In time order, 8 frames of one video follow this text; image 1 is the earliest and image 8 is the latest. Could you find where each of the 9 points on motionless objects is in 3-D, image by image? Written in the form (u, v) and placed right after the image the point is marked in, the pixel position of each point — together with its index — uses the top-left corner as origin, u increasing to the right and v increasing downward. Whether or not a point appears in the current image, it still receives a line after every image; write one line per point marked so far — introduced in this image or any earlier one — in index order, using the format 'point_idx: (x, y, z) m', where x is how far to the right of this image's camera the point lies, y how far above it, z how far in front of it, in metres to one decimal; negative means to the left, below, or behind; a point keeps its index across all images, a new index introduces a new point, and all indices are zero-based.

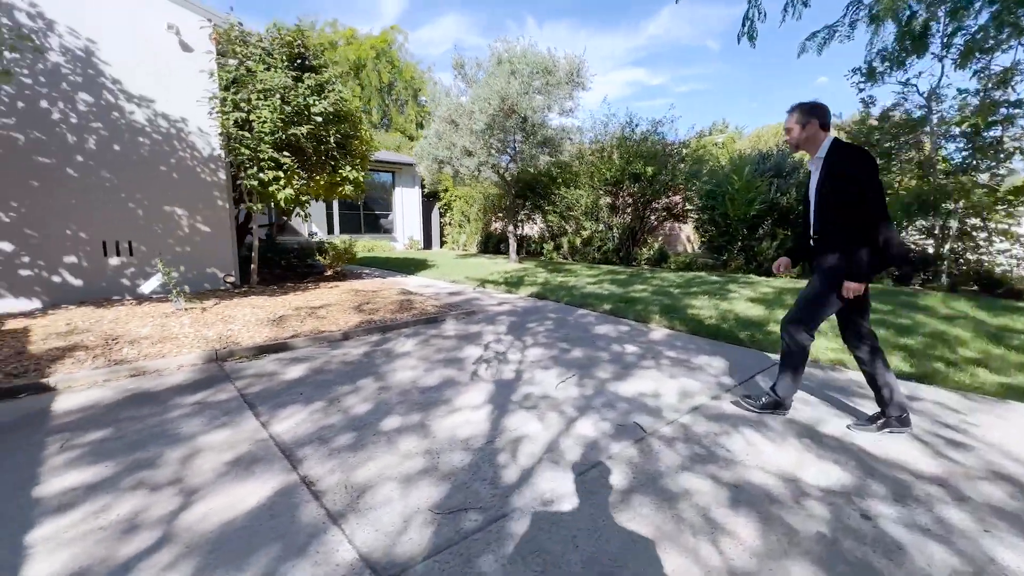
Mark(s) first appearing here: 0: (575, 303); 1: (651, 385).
0: (+0.9, -0.2, +6.9) m
1: (+1.2, -0.8, +3.8) m
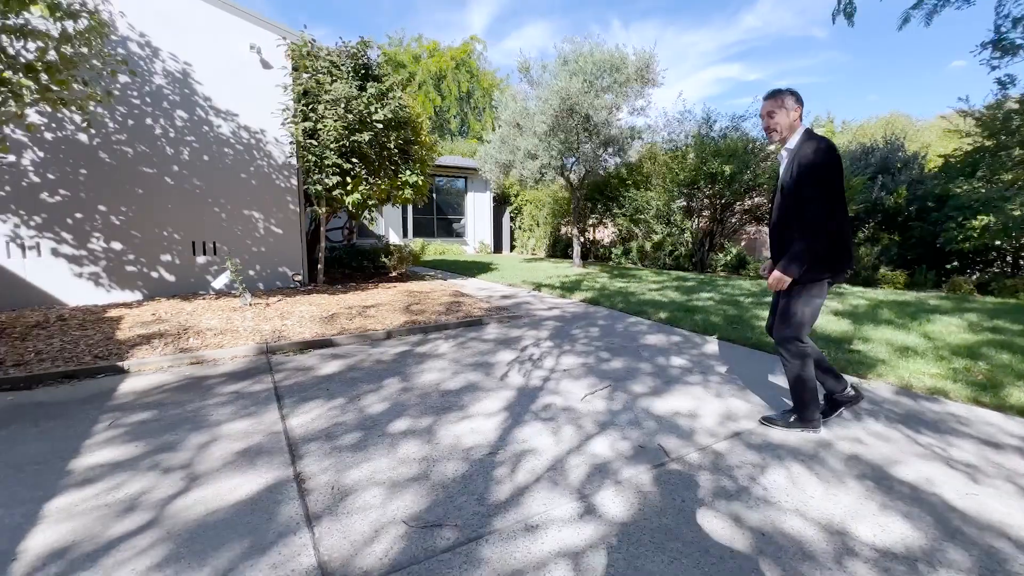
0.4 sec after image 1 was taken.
0: (+1.7, -0.3, +6.5) m
1: (+1.4, -0.9, +3.4) m
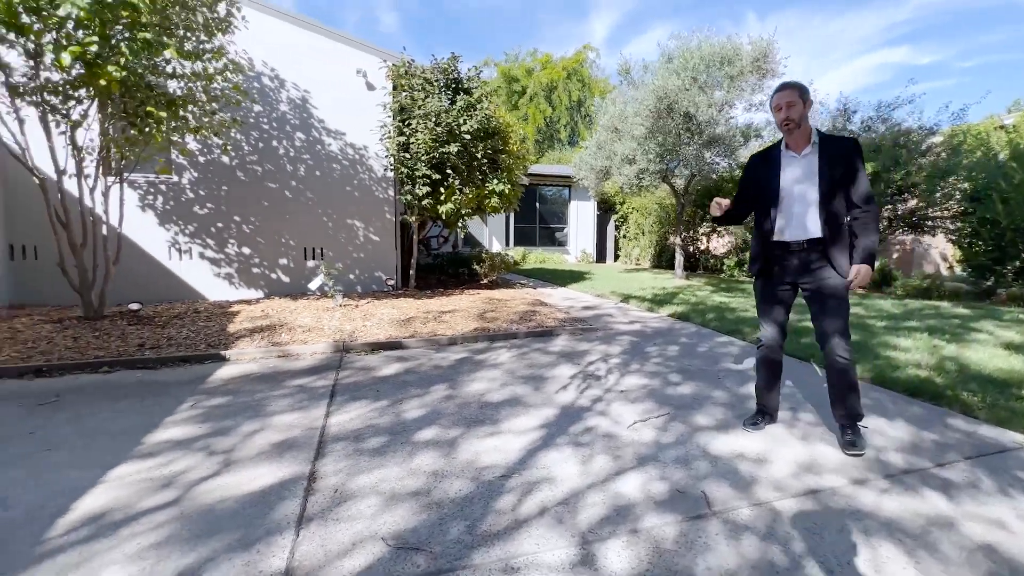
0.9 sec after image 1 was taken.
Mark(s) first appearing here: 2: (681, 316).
0: (+2.7, -0.5, +5.8) m
1: (+1.6, -1.0, +2.8) m
2: (+2.4, -0.4, +6.5) m
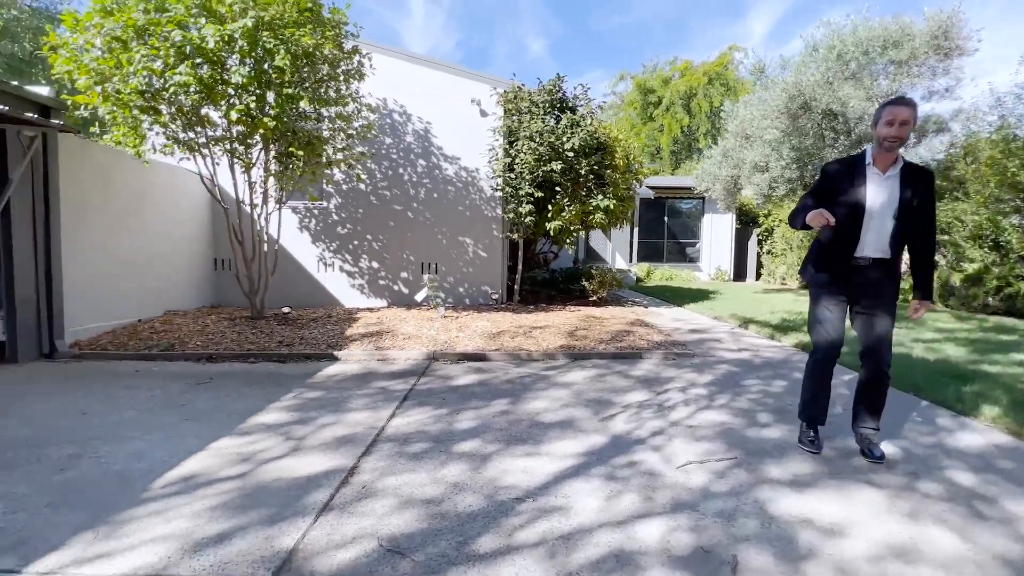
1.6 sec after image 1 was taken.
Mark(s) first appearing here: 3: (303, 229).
0: (+3.6, -0.8, +4.8) m
1: (+1.7, -1.2, +2.3) m
2: (+3.6, -0.7, +5.6) m
3: (-3.6, +1.1, +8.0) m
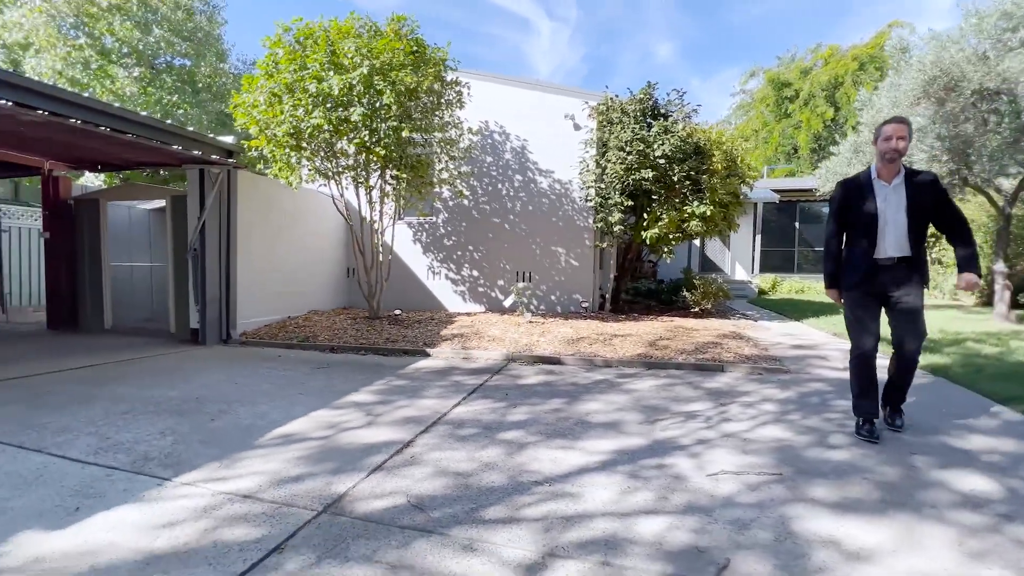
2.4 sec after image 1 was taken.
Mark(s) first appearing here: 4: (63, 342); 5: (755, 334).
0: (+4.2, -0.9, +4.0) m
1: (+1.7, -1.2, +2.1) m
2: (+4.5, -0.9, +4.7) m
3: (-1.9, +0.9, +9.0) m
4: (-6.8, -0.8, +6.8) m
5: (+3.8, -0.7, +7.0) m
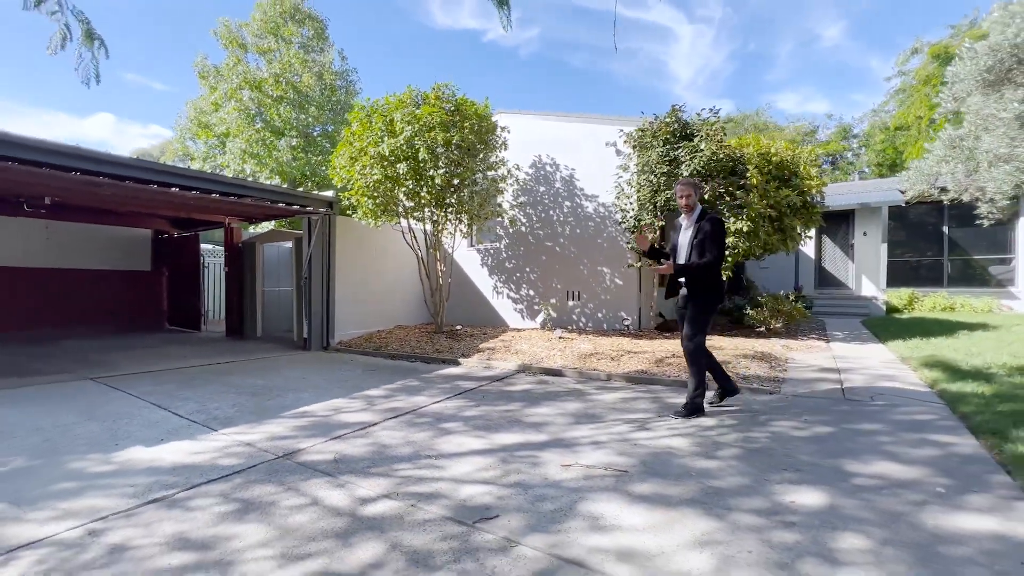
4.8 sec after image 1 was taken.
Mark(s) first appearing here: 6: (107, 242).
0: (+3.7, -1.1, +3.6) m
1: (+0.7, -1.3, +2.5) m
2: (+4.1, -1.0, +4.2) m
3: (-0.7, +0.5, +10.3) m
4: (-6.0, -1.2, +9.5) m
5: (+4.1, -1.0, +6.5) m
6: (-10.3, +1.2, +11.4) m
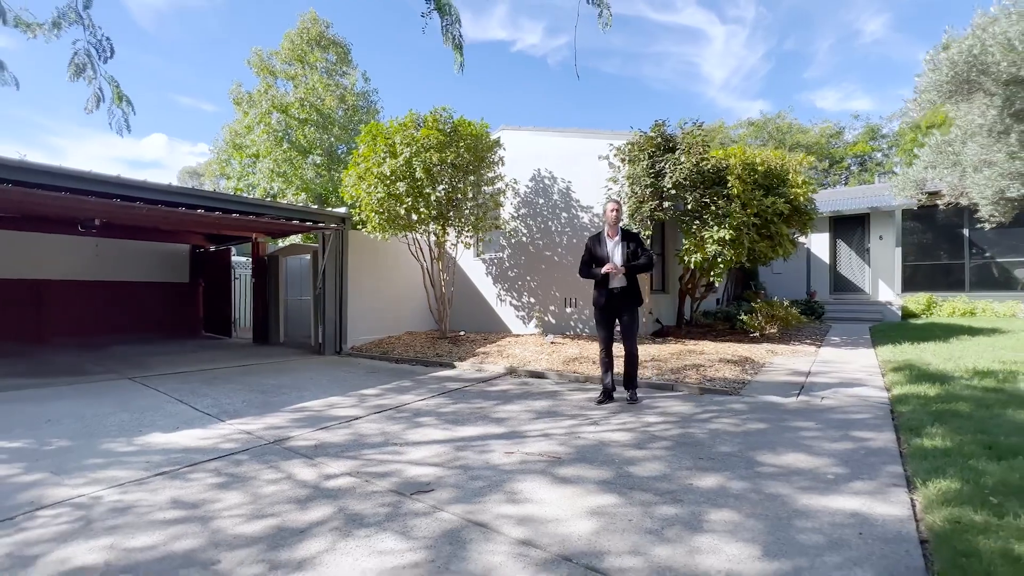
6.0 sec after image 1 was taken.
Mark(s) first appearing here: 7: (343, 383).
0: (+3.3, -1.1, +3.8) m
1: (+0.2, -1.4, +2.9) m
2: (+3.7, -1.1, +4.4) m
3: (-0.6, +0.3, +10.8) m
4: (-6.0, -1.5, +10.4) m
5: (+3.9, -1.1, +6.7) m
6: (-10.2, +0.9, +12.6) m
7: (-2.4, -1.4, +6.6) m
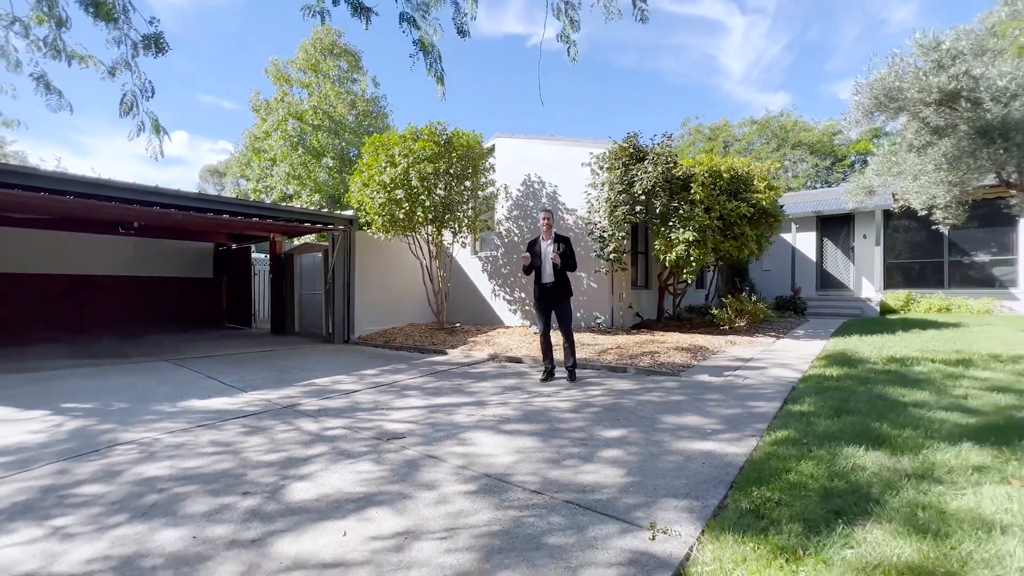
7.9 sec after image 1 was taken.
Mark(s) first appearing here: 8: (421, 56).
0: (+2.9, -1.1, +4.6) m
1: (-0.2, -1.3, +3.9) m
2: (+3.4, -1.1, +5.2) m
3: (-0.8, +0.4, +11.7) m
4: (-6.1, -1.3, +11.5) m
5: (+3.6, -1.0, +7.5) m
6: (-10.3, +1.0, +13.9) m
7: (-2.8, -1.3, +7.6) m
8: (-1.1, +2.7, +5.3) m
